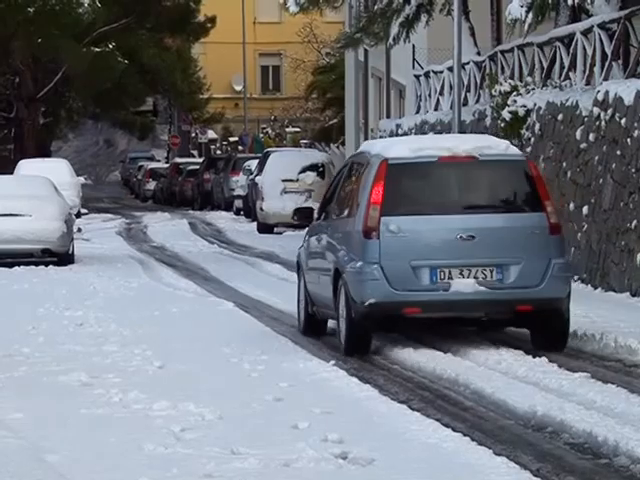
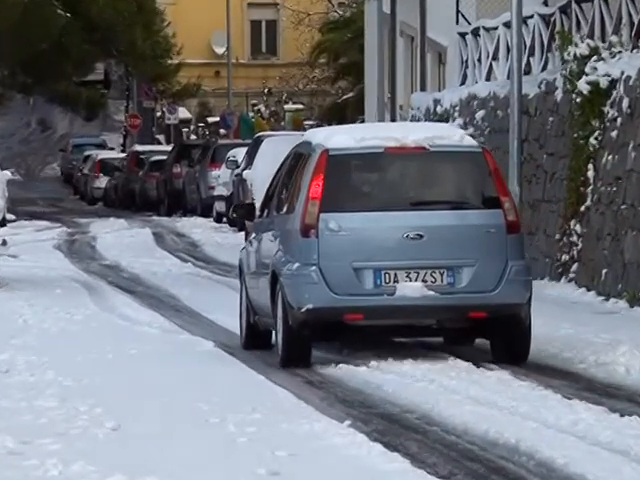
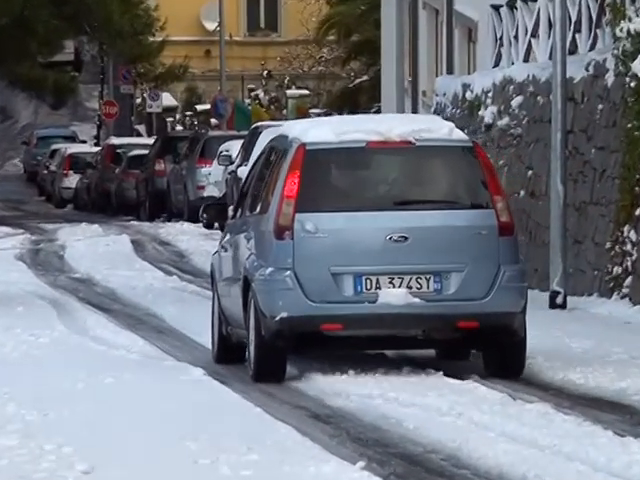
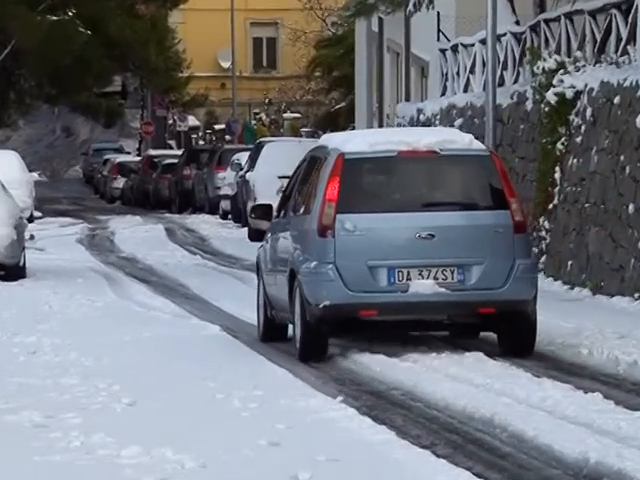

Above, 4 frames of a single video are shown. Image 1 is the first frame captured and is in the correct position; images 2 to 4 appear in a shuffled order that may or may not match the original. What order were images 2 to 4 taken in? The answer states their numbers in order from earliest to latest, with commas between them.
4, 2, 3
